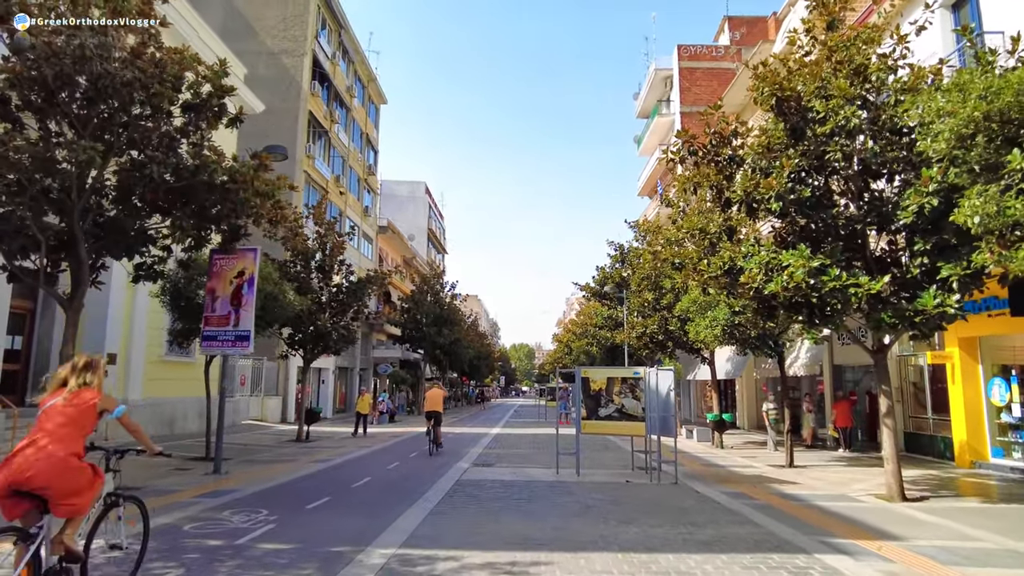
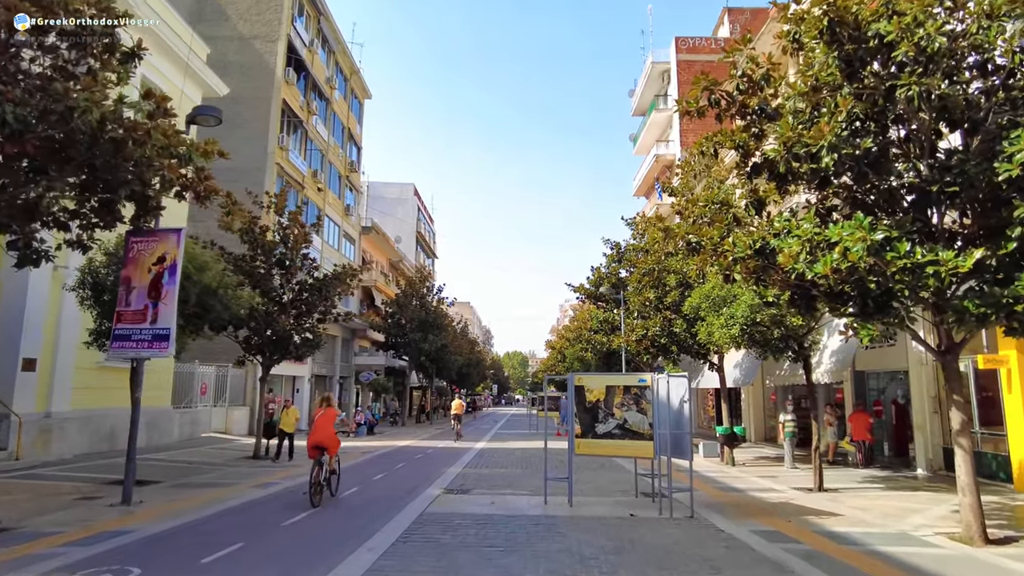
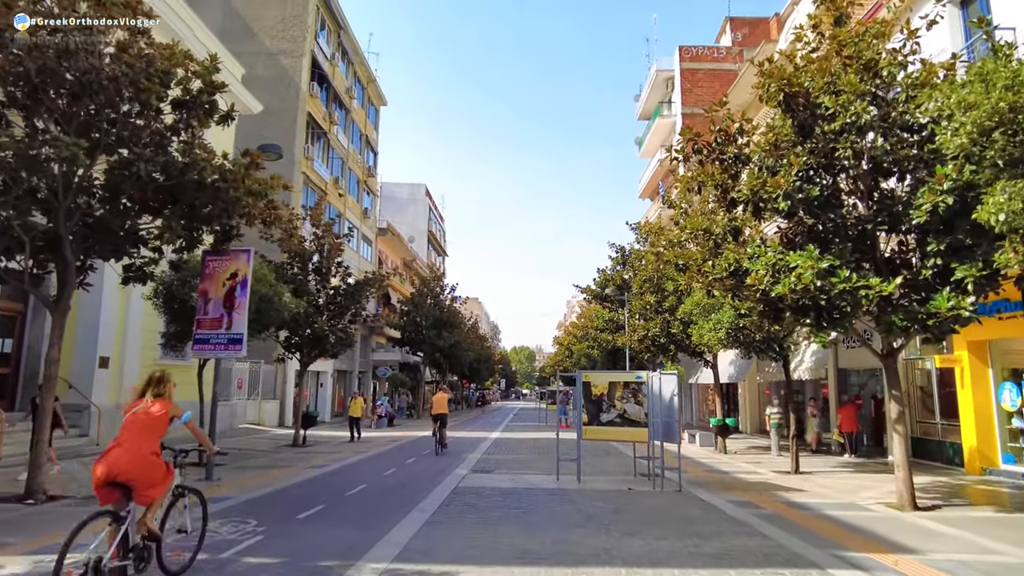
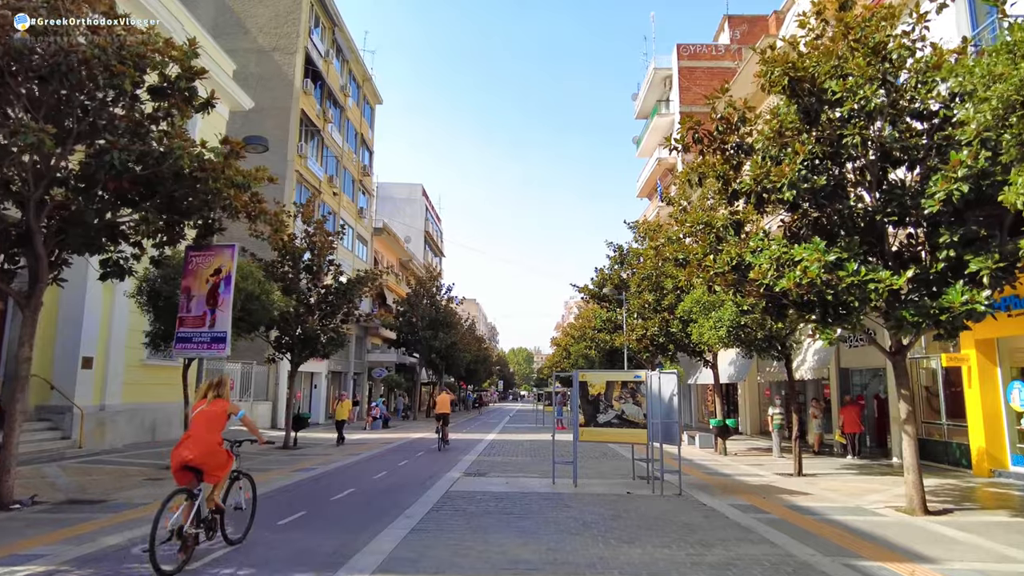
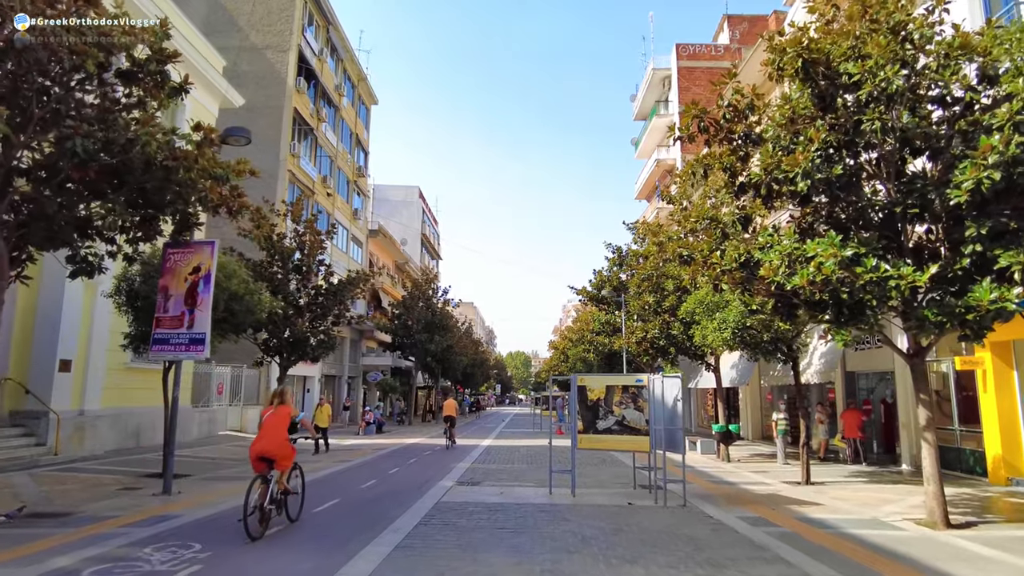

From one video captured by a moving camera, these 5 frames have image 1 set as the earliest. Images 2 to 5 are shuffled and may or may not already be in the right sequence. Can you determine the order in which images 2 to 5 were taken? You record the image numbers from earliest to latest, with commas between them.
3, 4, 5, 2
